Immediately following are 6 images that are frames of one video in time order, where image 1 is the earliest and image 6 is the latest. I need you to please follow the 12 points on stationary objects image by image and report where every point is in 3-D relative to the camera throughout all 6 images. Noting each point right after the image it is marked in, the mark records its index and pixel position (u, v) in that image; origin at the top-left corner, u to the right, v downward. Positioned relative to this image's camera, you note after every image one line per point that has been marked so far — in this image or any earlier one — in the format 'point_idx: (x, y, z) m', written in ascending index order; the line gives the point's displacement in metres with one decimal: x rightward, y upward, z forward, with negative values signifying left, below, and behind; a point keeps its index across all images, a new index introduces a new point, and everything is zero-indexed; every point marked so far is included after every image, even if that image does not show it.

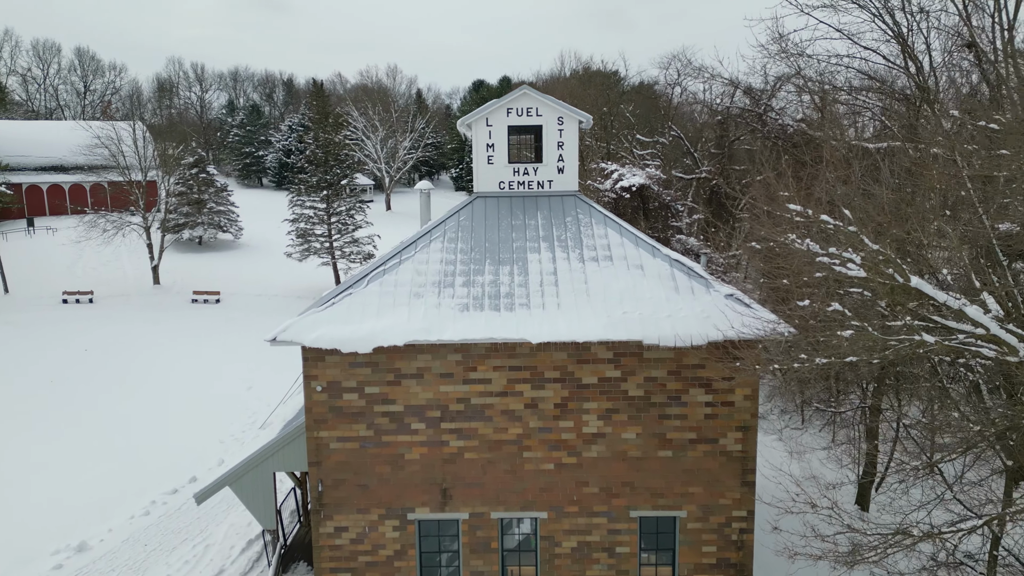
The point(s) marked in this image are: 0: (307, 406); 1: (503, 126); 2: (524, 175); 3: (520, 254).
0: (-3.0, -1.7, +9.3) m
1: (-0.2, +2.8, +11.3) m
2: (+0.2, +1.9, +11.2) m
3: (+0.1, +0.6, +10.1) m
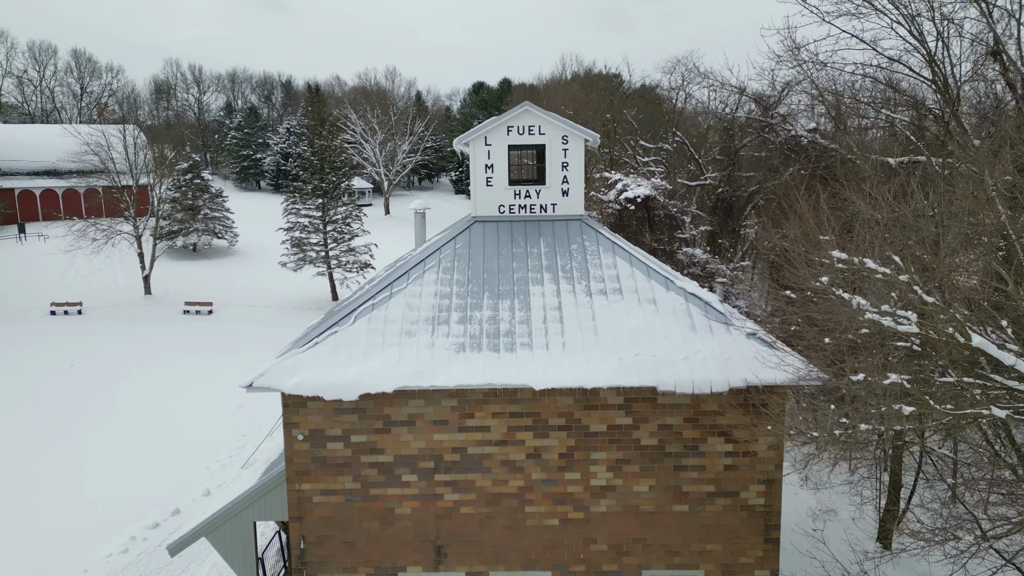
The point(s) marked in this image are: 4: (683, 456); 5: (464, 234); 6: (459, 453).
0: (-3.0, -2.2, +8.5) m
1: (-0.1, +2.3, +10.5) m
2: (+0.2, +1.4, +10.4) m
3: (+0.1, +0.1, +9.2) m
4: (+2.3, -2.2, +8.5) m
5: (-0.7, +0.8, +10.1) m
6: (-0.7, -2.2, +8.5) m
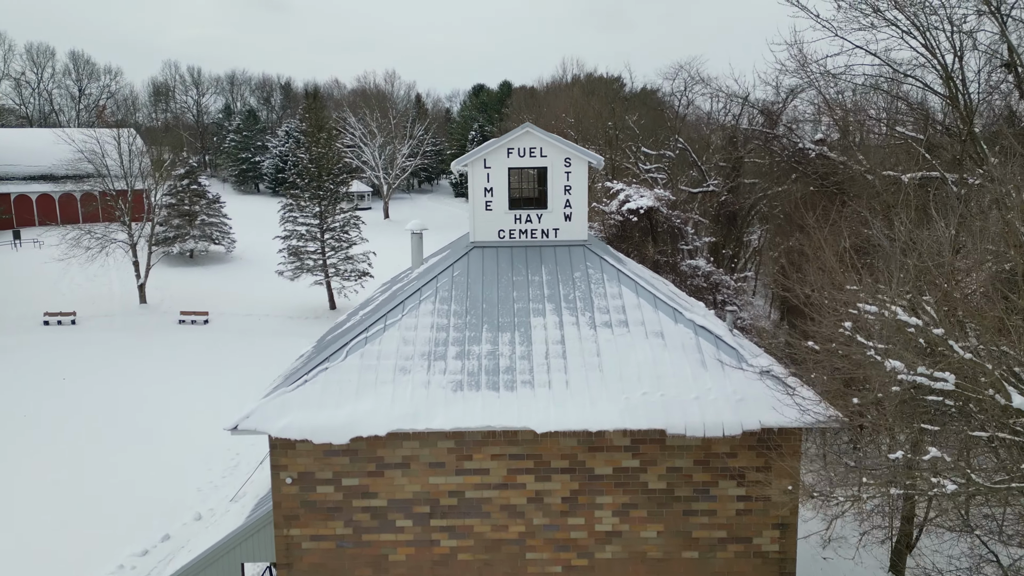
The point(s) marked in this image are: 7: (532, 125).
0: (-3.0, -2.6, +8.0) m
1: (-0.1, +1.8, +10.0) m
2: (+0.2, +1.0, +9.9) m
3: (+0.2, -0.4, +8.8) m
4: (+2.3, -2.6, +8.0) m
5: (-0.7, +0.4, +9.6) m
6: (-0.7, -2.6, +8.0) m
7: (+0.3, +2.5, +9.8) m
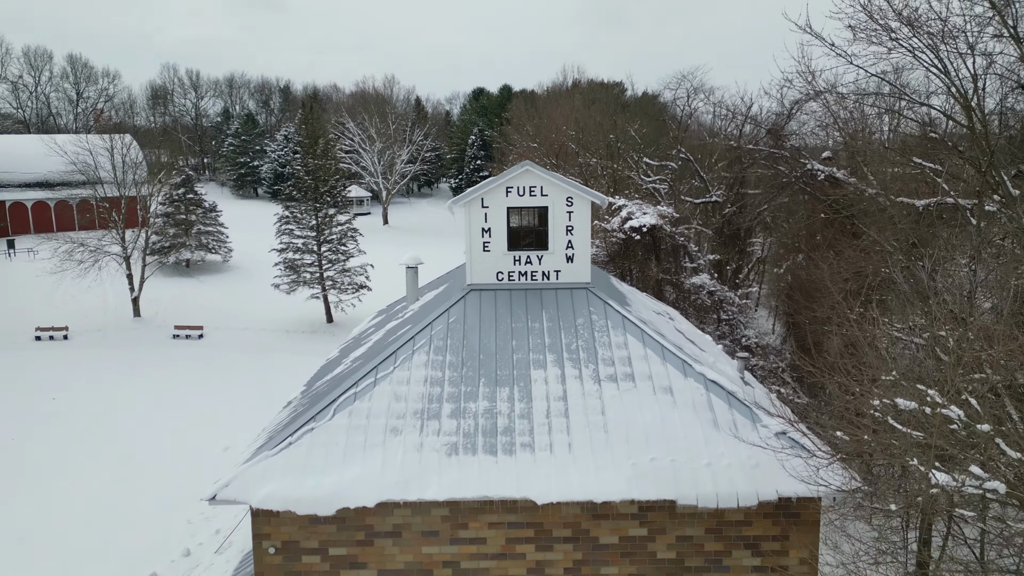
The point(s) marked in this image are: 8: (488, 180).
0: (-3.0, -3.3, +7.5) m
1: (-0.2, +1.2, +9.5) m
2: (+0.2, +0.3, +9.4) m
3: (+0.1, -1.0, +8.3) m
4: (+2.2, -3.3, +7.5) m
5: (-0.8, -0.2, +9.1) m
6: (-0.7, -3.3, +7.5) m
7: (+0.3, +1.8, +9.2) m
8: (-0.3, +1.6, +9.2) m
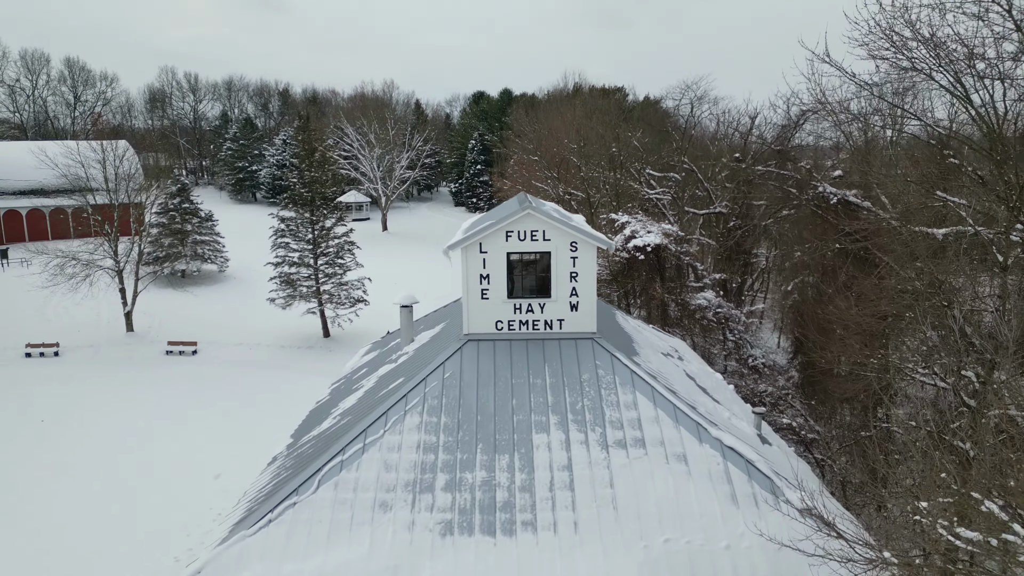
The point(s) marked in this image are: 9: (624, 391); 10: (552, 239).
0: (-3.0, -4.0, +6.9) m
1: (-0.1, +0.5, +8.8) m
2: (+0.2, -0.3, +8.8) m
3: (+0.1, -1.7, +7.6) m
4: (+2.2, -4.0, +6.9) m
5: (-0.8, -0.9, +8.5) m
6: (-0.7, -3.9, +6.9) m
7: (+0.3, +1.1, +8.6) m
8: (-0.3, +0.9, +8.6) m
9: (+1.4, -1.3, +8.0) m
10: (+0.5, +0.7, +8.8) m
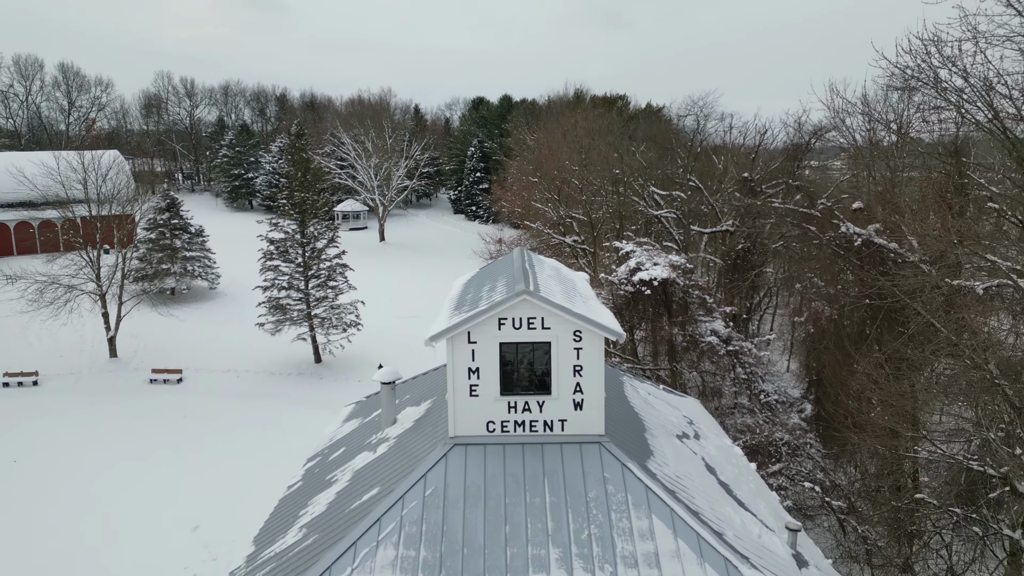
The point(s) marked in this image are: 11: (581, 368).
0: (-3.0, -5.1, +5.7) m
1: (-0.2, -0.6, +7.6) m
2: (+0.1, -1.4, +7.5) m
3: (+0.1, -2.8, +6.4) m
4: (+2.2, -5.1, +5.6) m
5: (-0.8, -2.0, +7.2) m
6: (-0.8, -5.1, +5.6) m
7: (+0.2, 0.0, +7.4) m
8: (-0.4, -0.2, +7.3) m
9: (+1.3, -2.4, +6.8) m
10: (+0.5, -0.4, +7.6) m
11: (+0.8, -0.9, +7.6) m
